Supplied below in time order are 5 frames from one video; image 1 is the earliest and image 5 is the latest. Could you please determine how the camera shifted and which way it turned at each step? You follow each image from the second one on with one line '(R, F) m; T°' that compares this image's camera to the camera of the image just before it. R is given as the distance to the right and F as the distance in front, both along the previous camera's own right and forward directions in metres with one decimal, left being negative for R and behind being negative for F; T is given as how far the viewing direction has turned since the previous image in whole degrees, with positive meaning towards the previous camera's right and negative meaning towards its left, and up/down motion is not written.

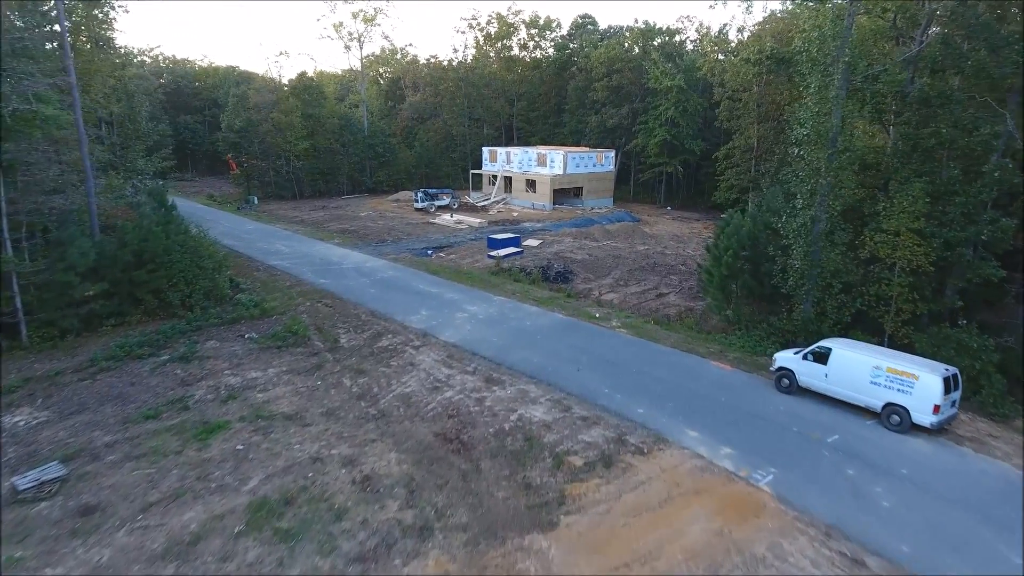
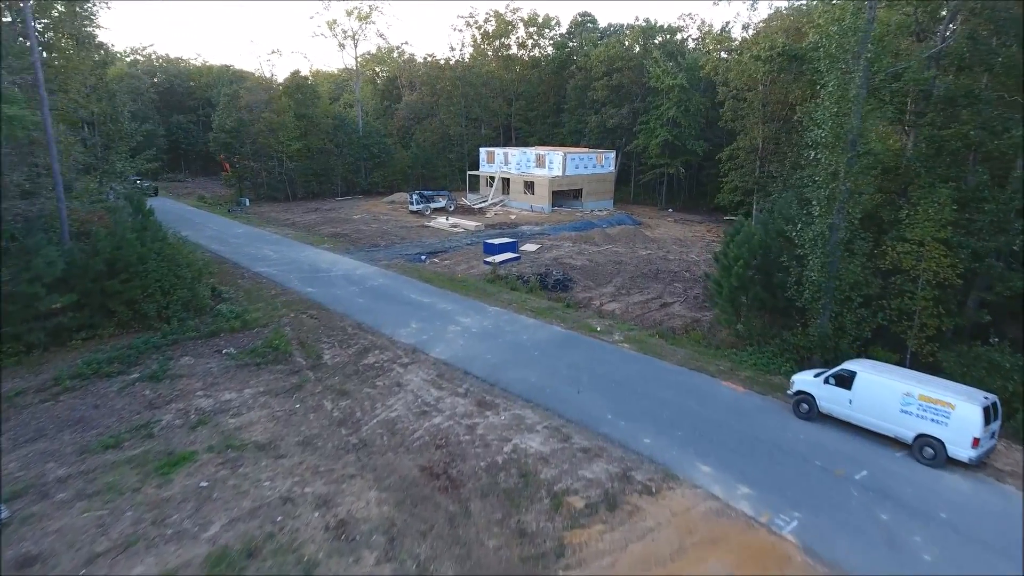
(+0.1, +0.8) m; 0°
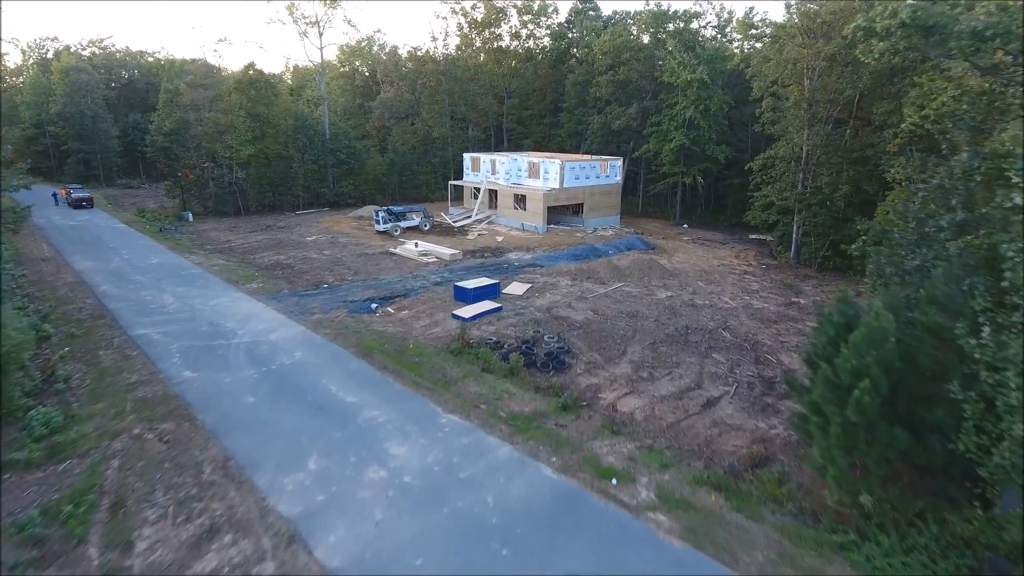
(+0.5, +5.1) m; 0°
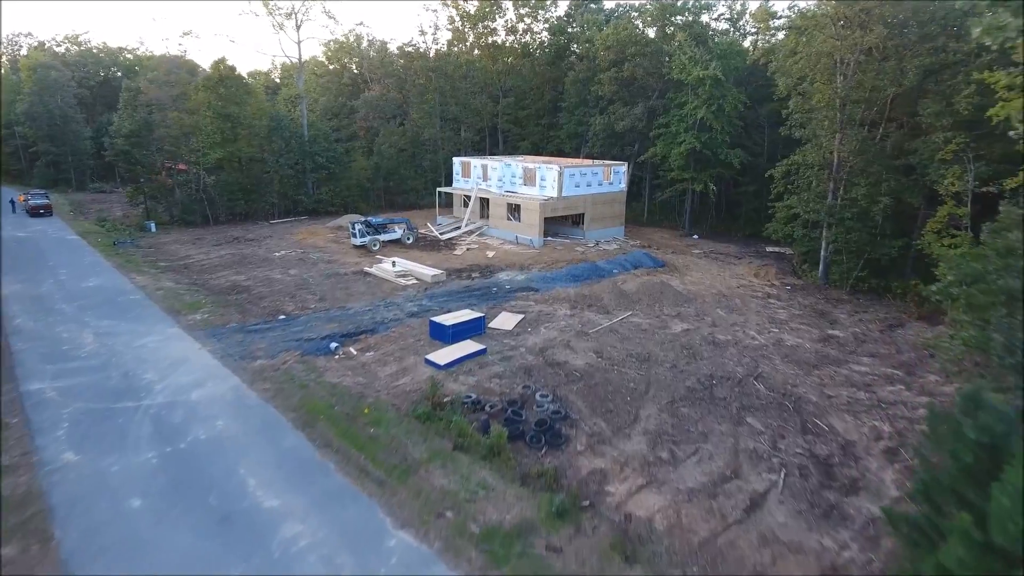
(+0.2, +2.6) m; 0°
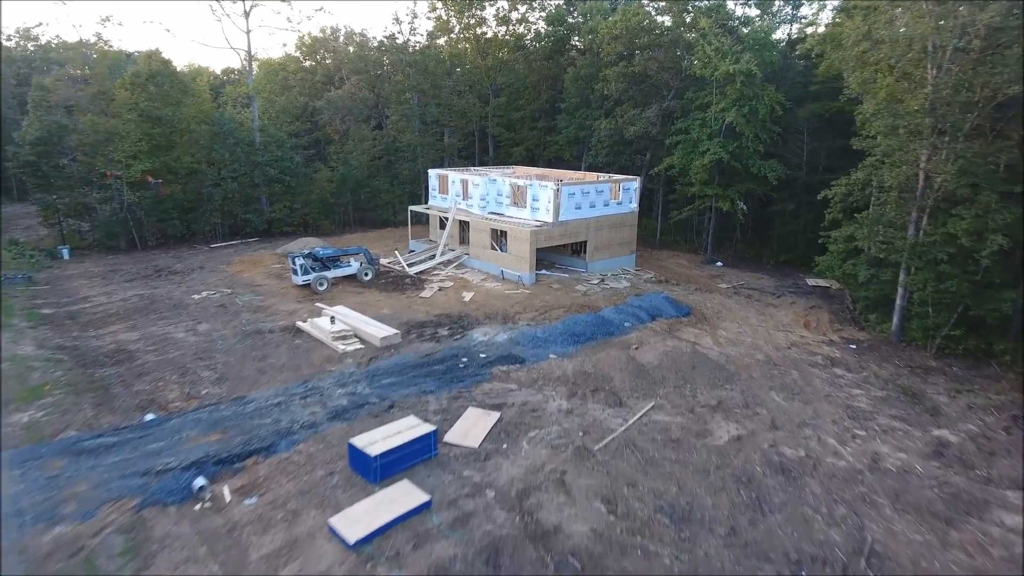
(+0.5, +4.7) m; 0°
